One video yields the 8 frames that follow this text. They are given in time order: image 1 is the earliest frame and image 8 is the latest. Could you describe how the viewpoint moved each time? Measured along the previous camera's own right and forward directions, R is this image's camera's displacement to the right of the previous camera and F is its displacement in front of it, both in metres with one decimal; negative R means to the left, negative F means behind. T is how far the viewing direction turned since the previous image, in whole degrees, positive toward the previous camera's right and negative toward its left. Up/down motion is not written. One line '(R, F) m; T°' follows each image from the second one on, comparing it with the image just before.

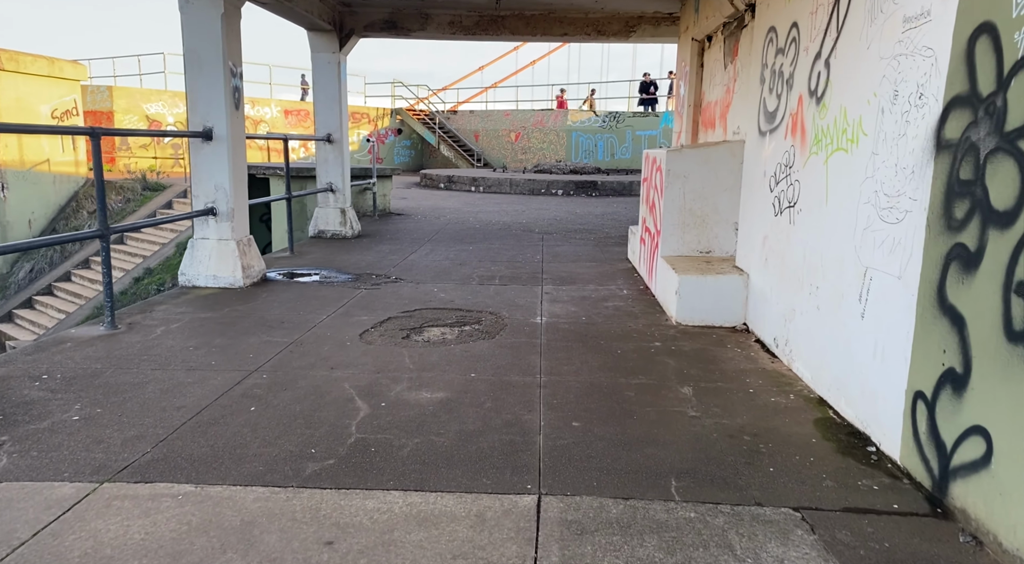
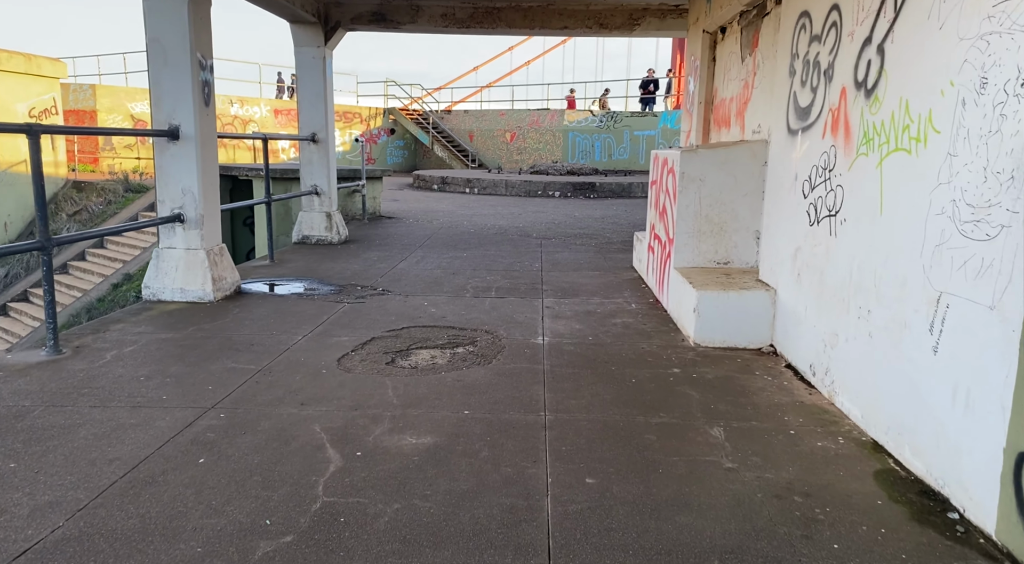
(0.0, +0.5) m; 0°
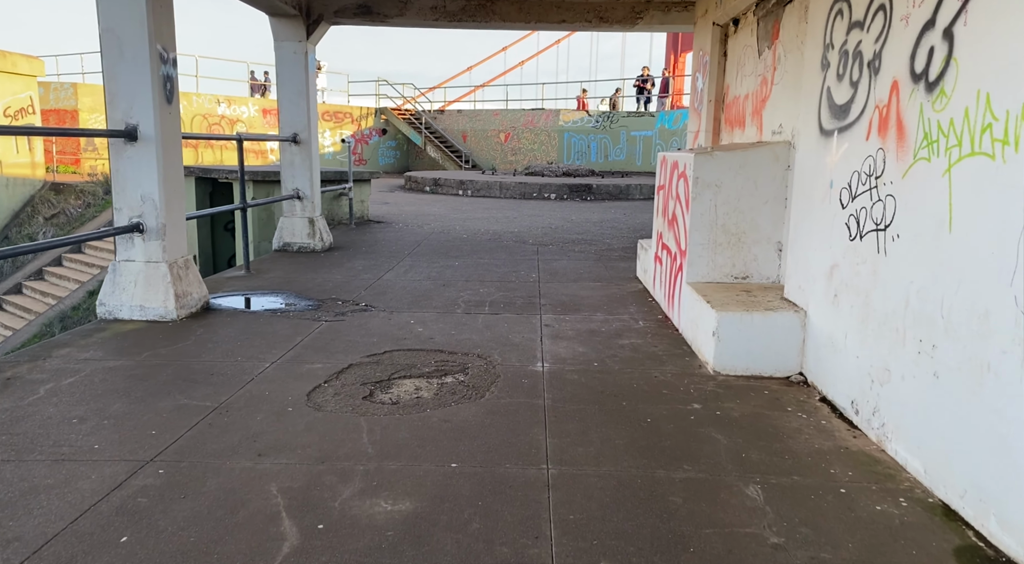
(0.0, +0.5) m; 0°
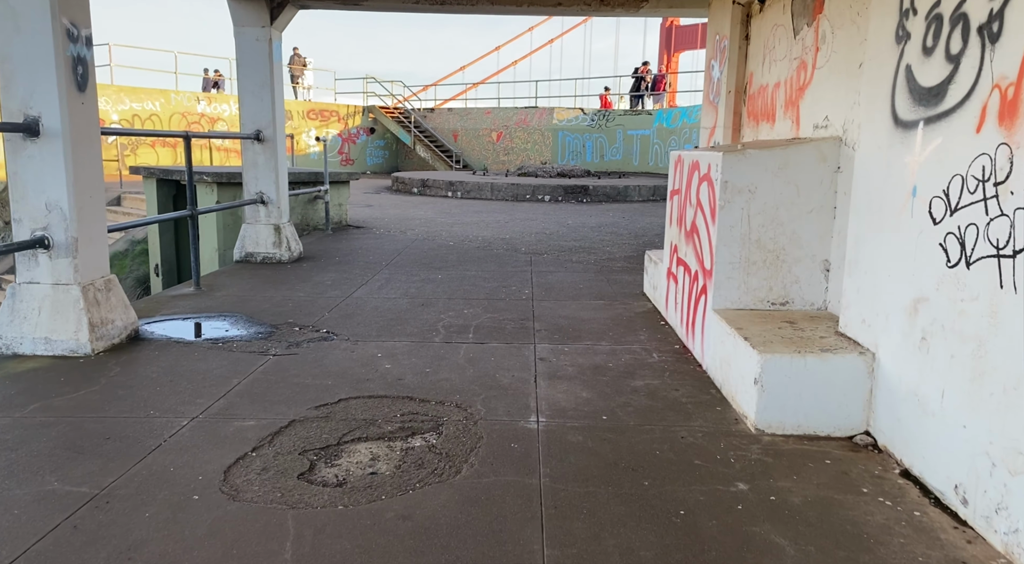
(0.0, +0.8) m; +1°
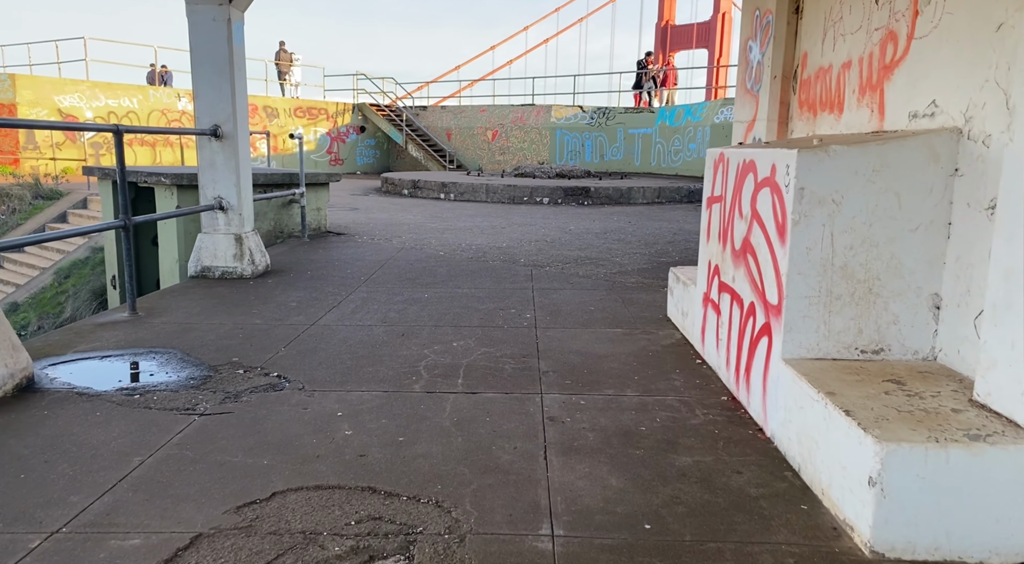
(0.0, +0.9) m; 0°
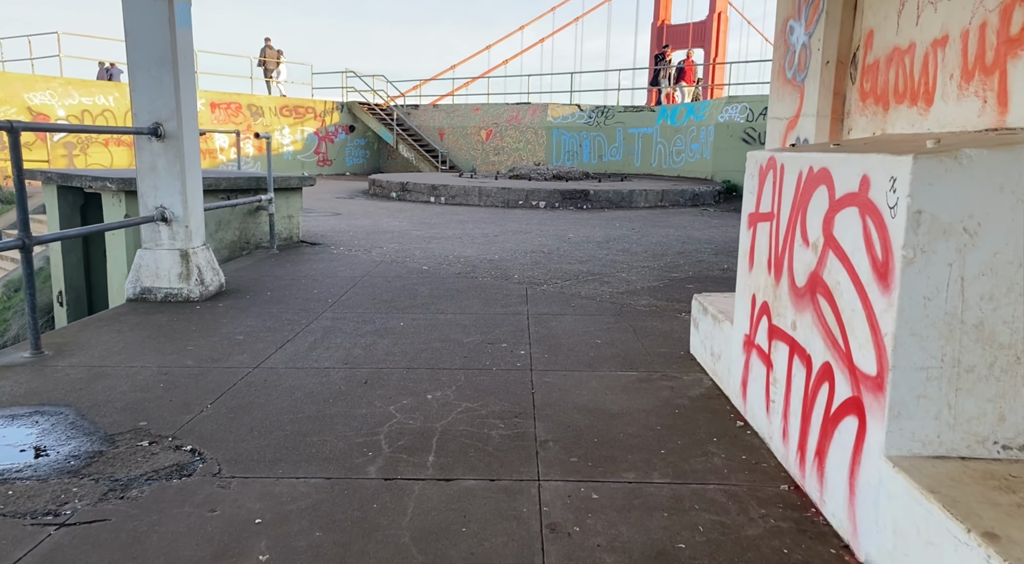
(0.0, +0.9) m; 0°
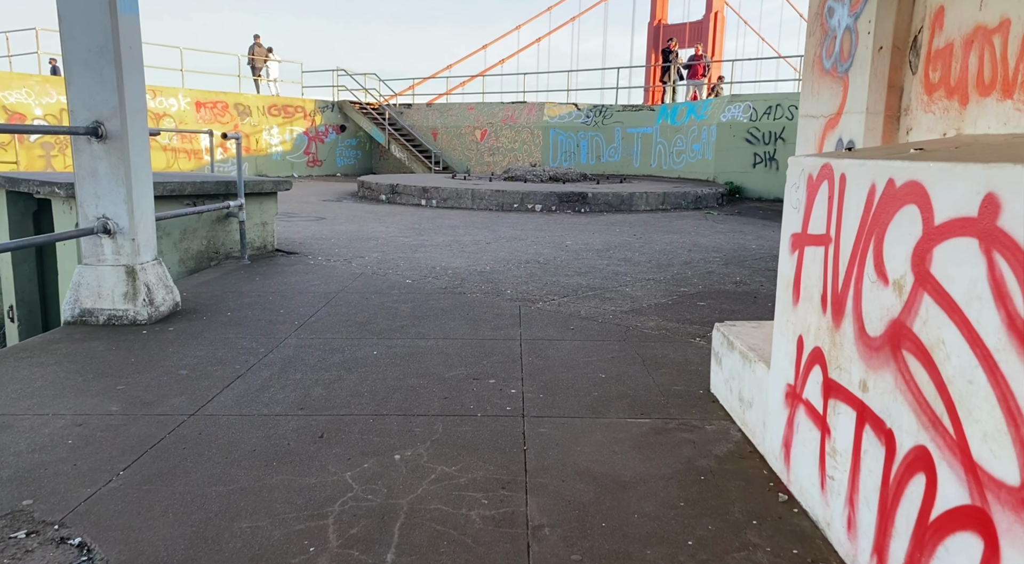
(0.0, +0.6) m; 0°
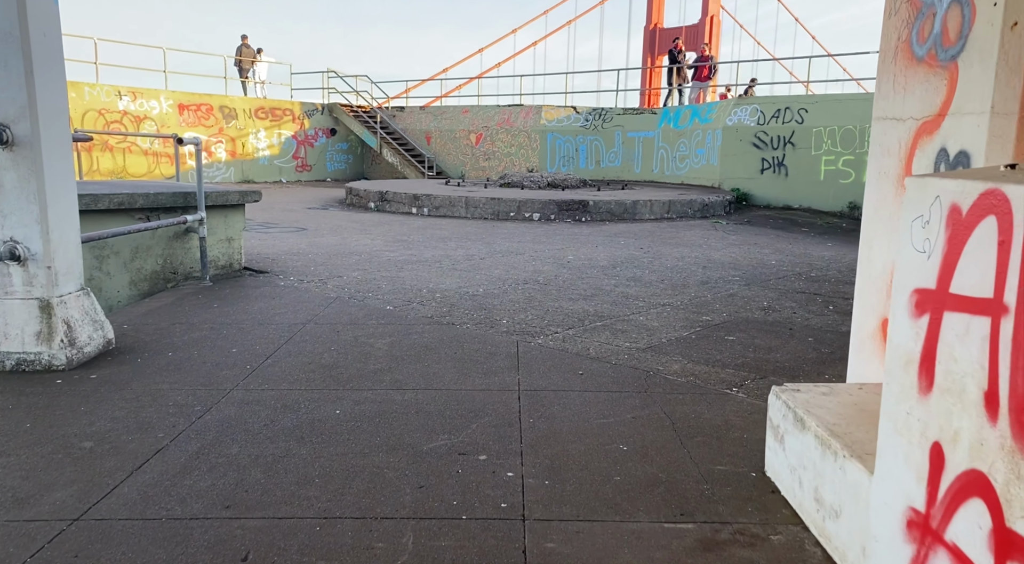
(0.0, +0.8) m; 0°
